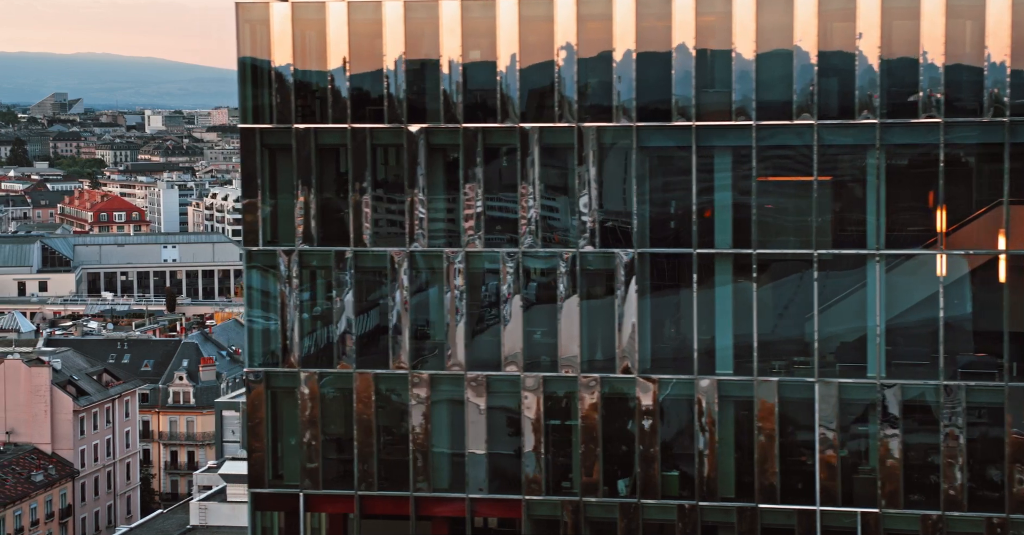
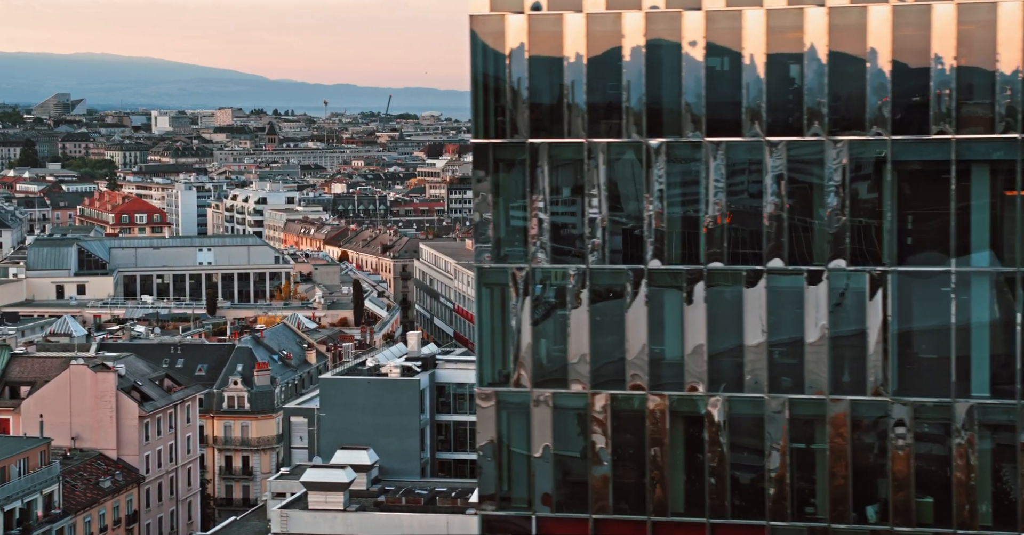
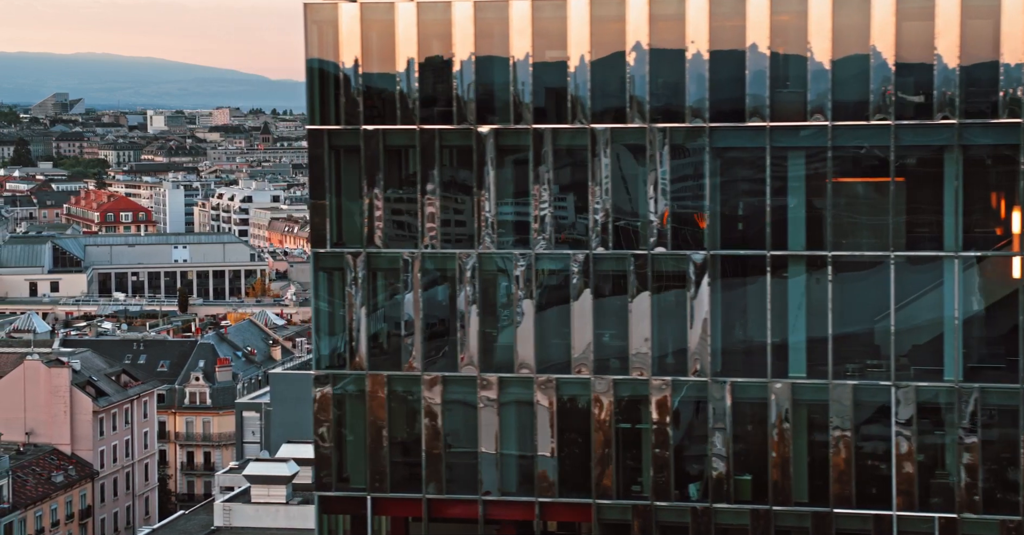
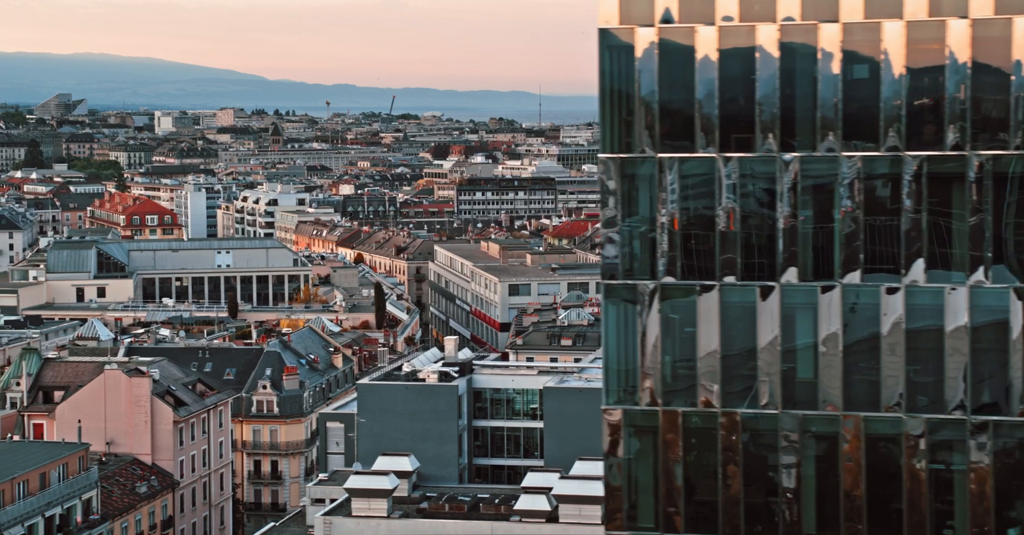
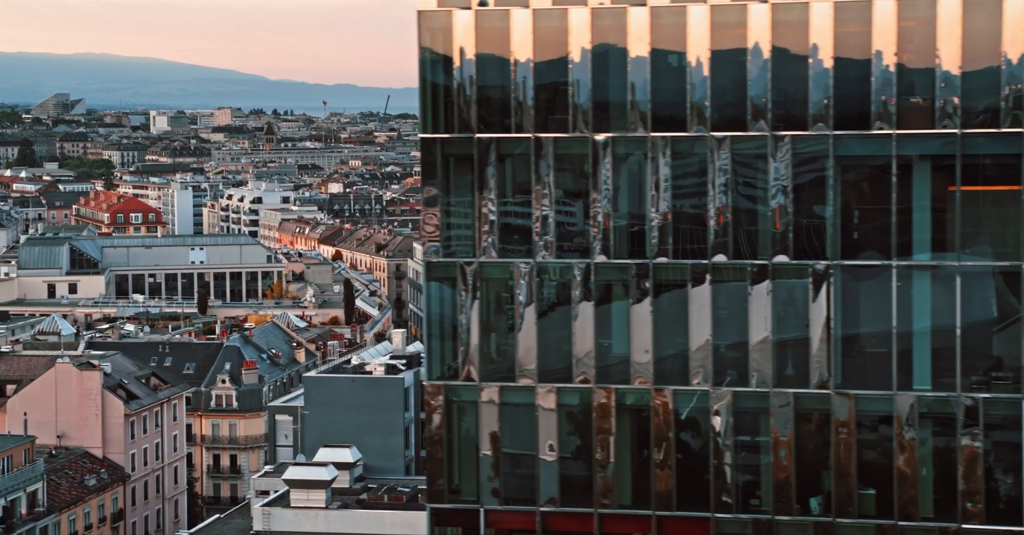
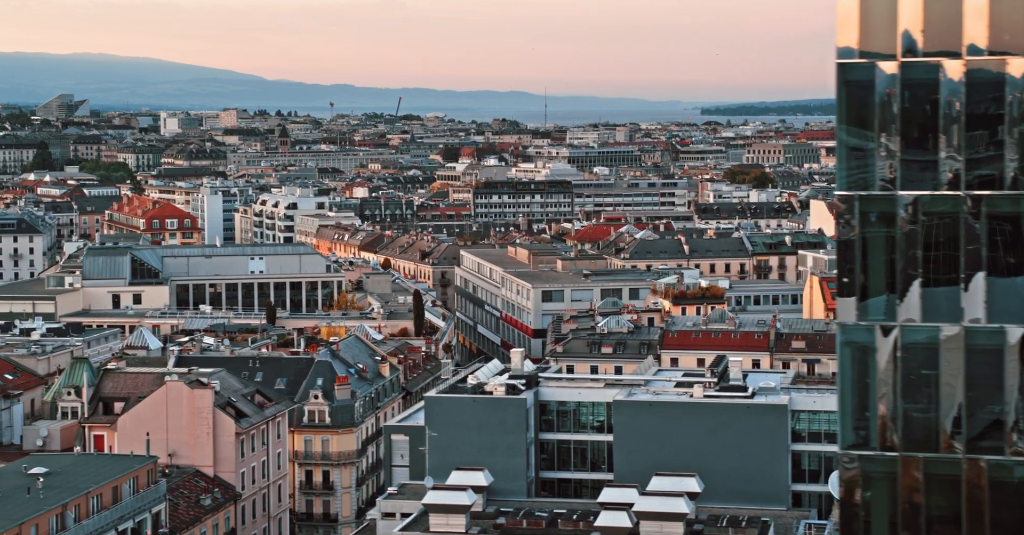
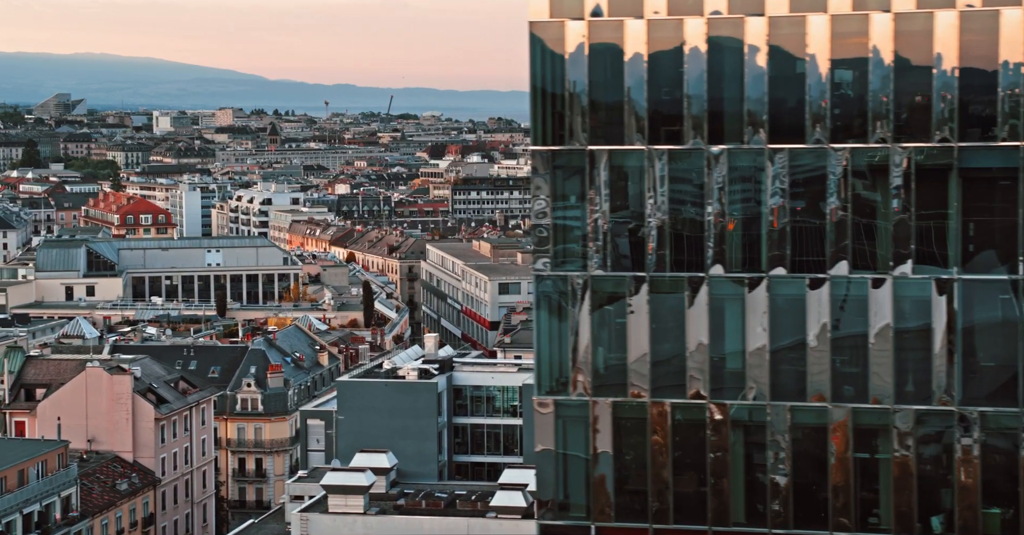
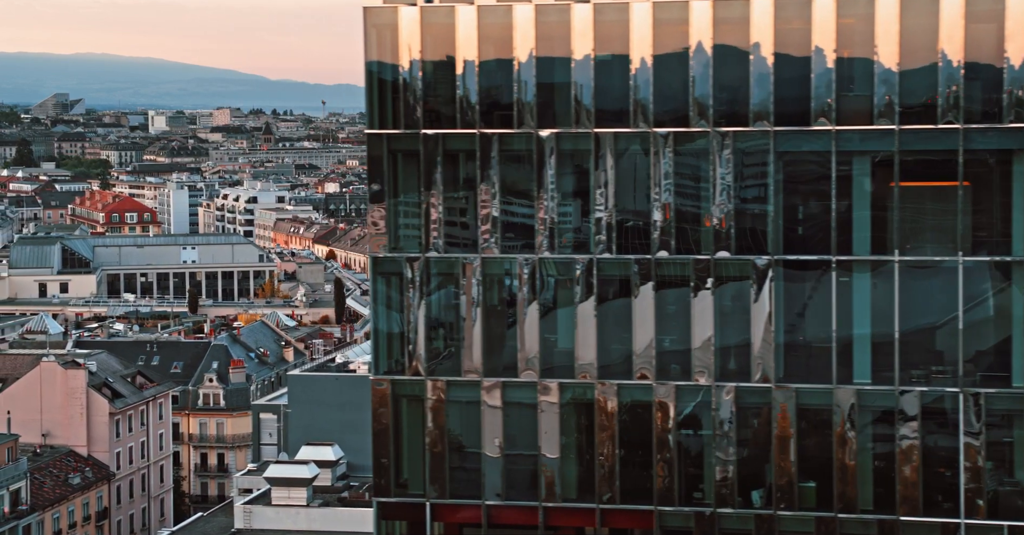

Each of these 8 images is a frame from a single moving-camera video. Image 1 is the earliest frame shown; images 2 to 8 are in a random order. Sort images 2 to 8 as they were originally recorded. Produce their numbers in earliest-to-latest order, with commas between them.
3, 8, 5, 2, 7, 4, 6
